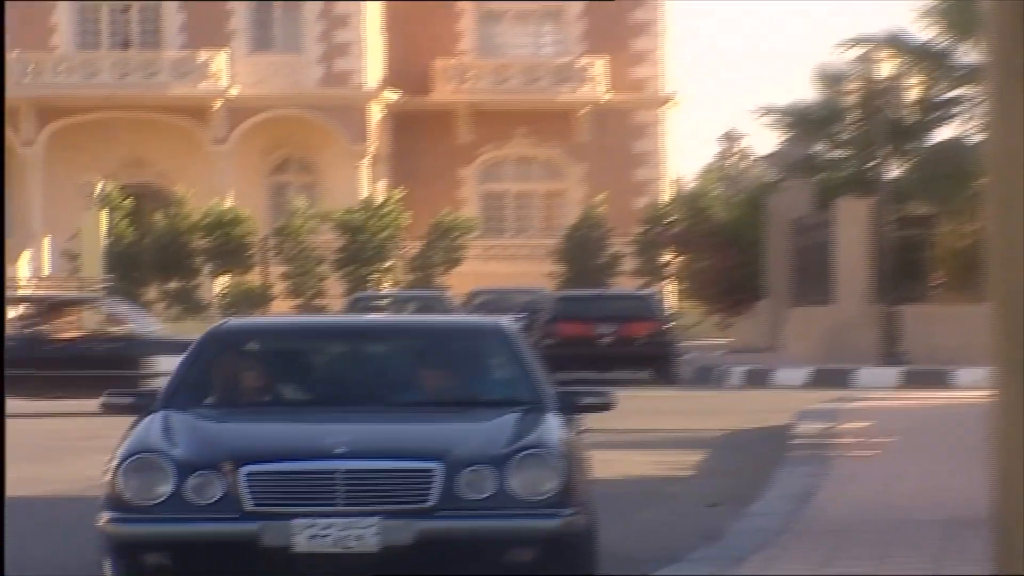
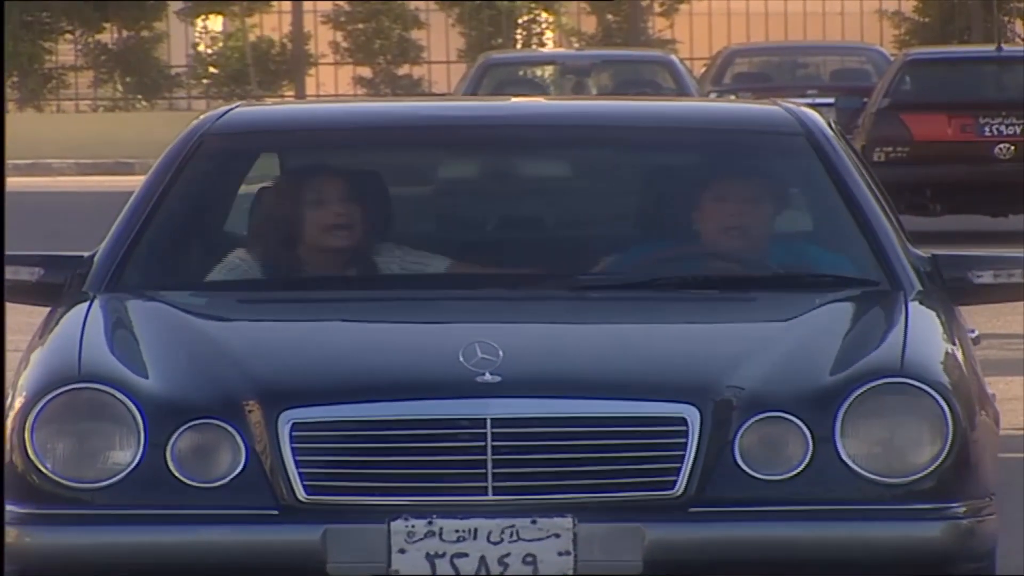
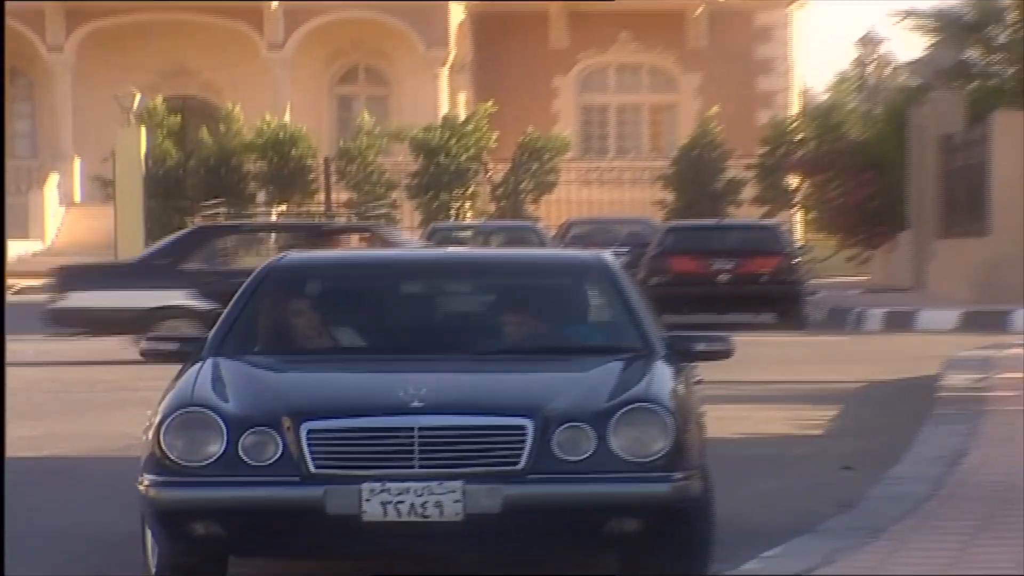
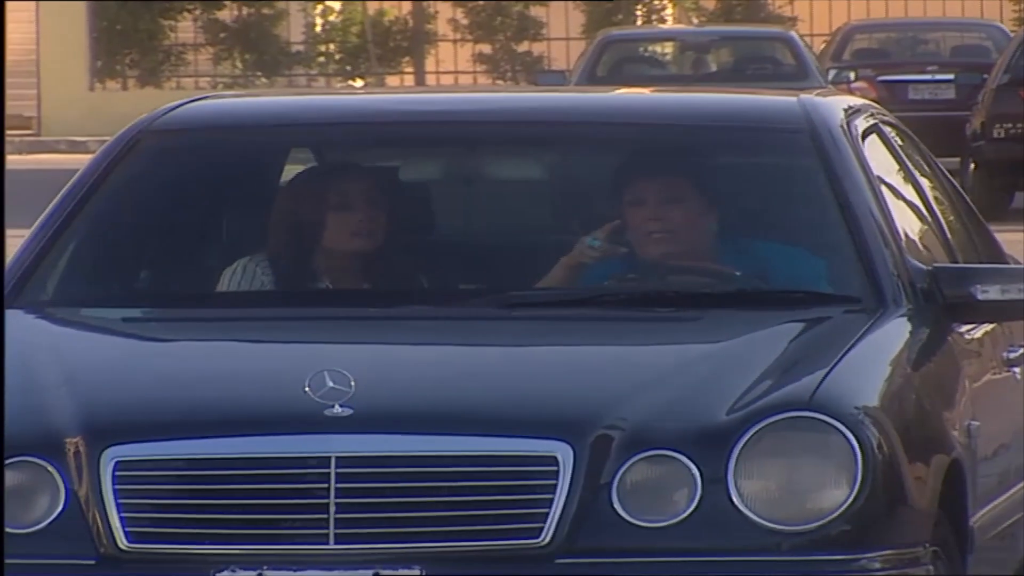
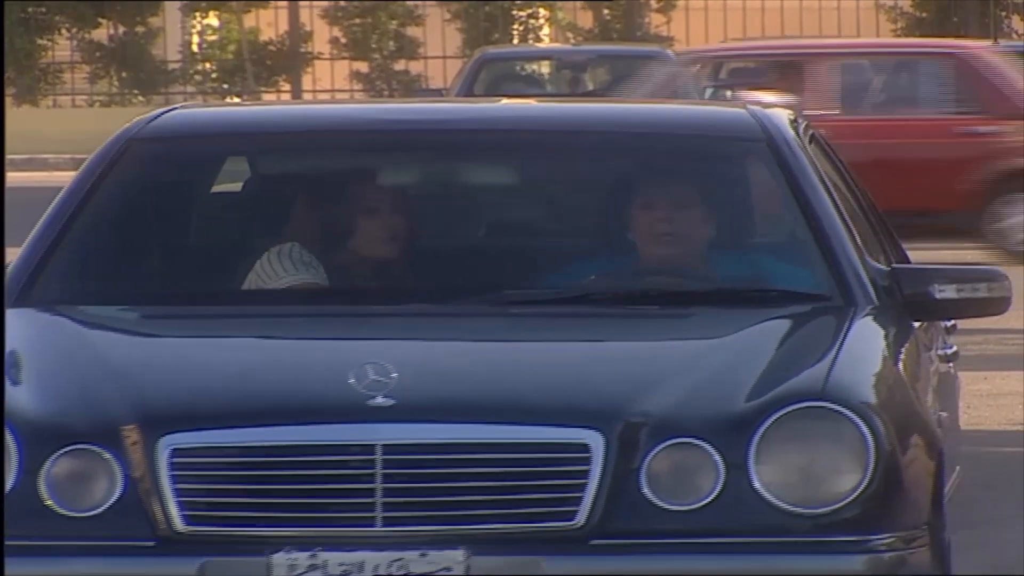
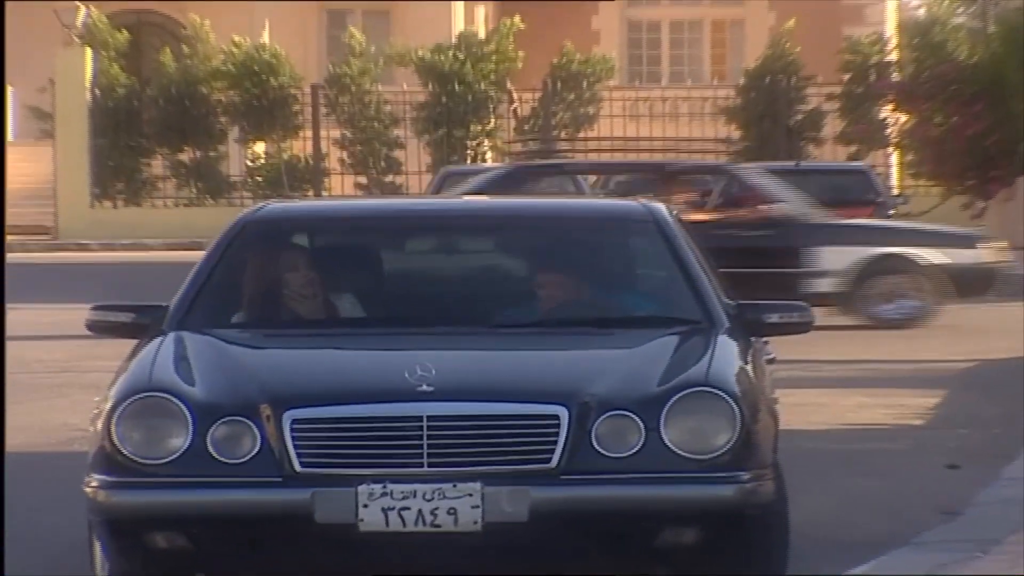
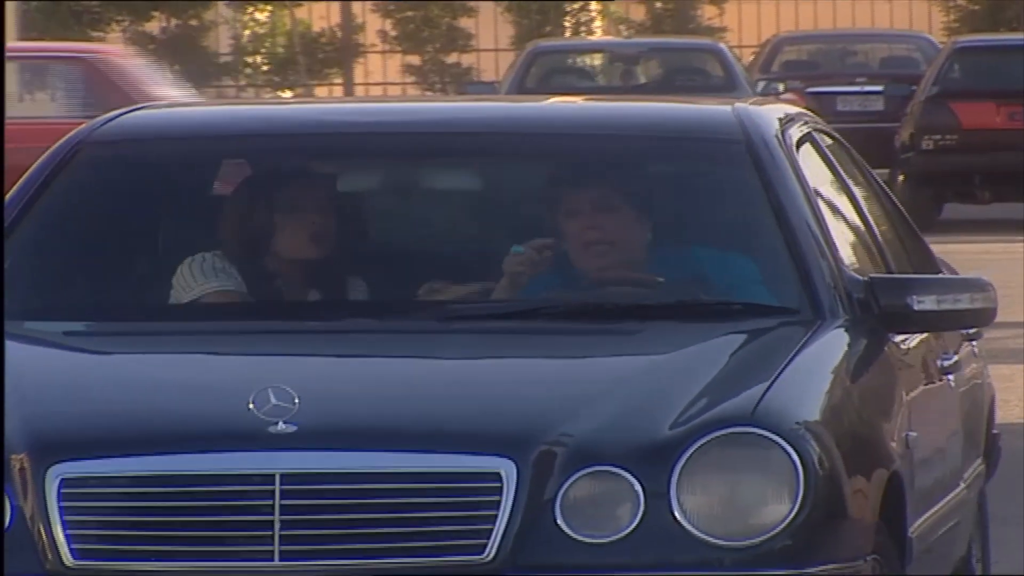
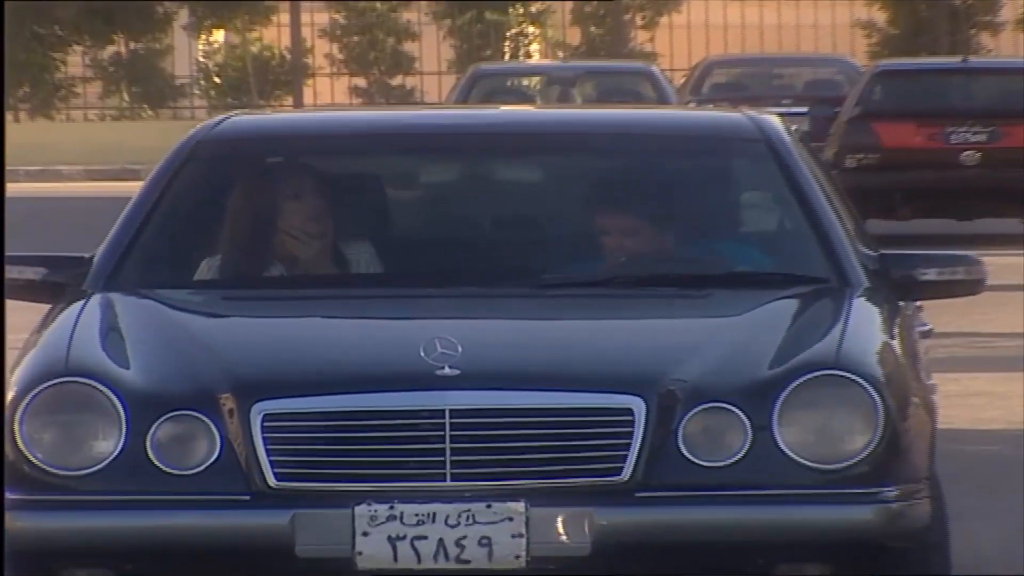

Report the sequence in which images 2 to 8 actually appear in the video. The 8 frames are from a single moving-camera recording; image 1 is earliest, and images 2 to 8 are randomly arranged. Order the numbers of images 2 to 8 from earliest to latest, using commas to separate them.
3, 6, 8, 2, 5, 7, 4
